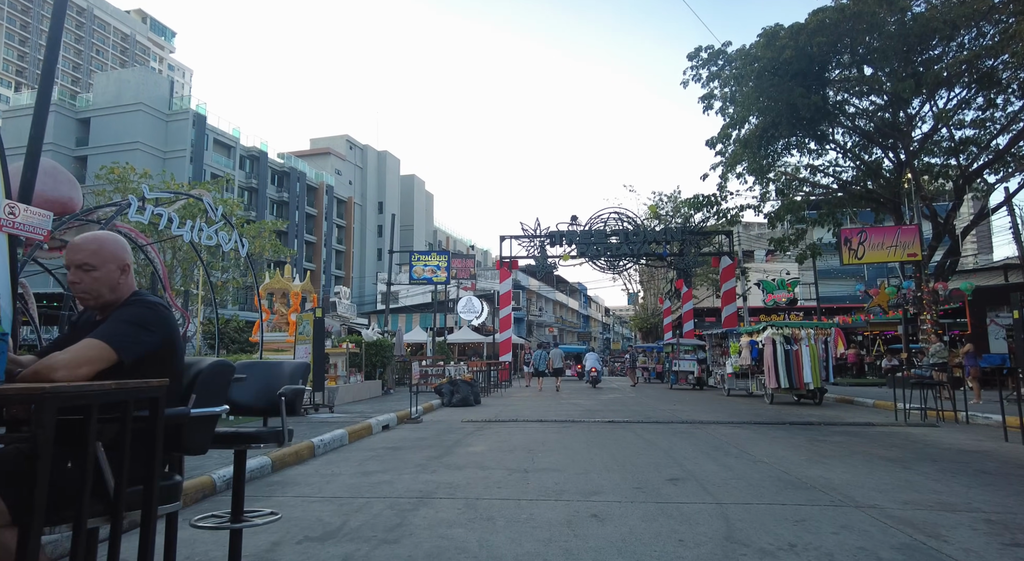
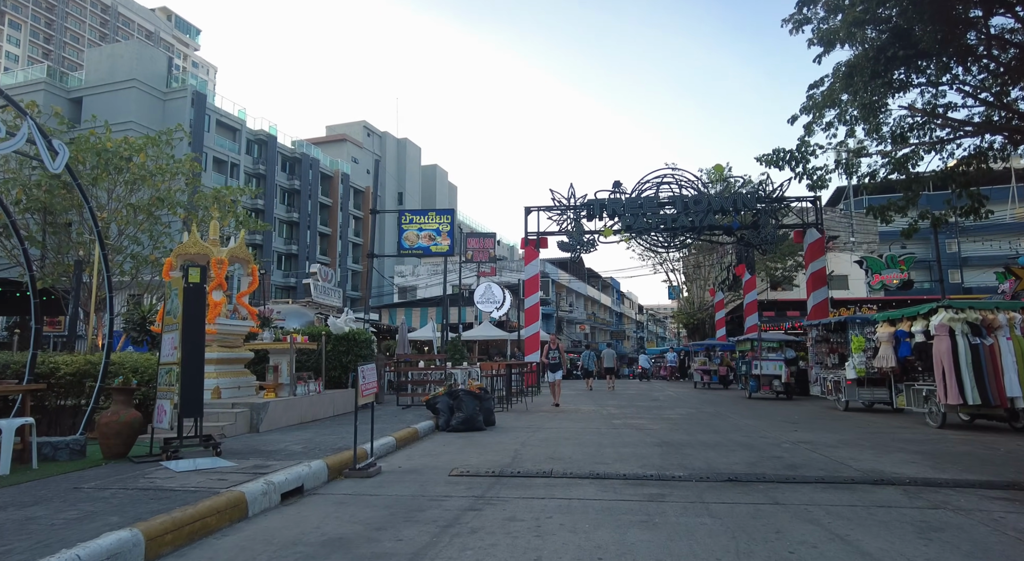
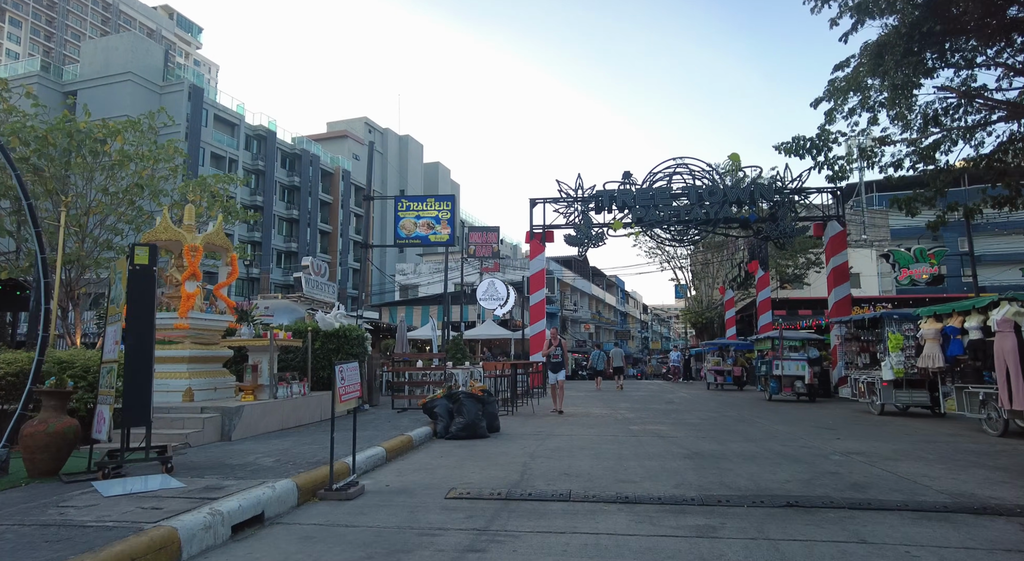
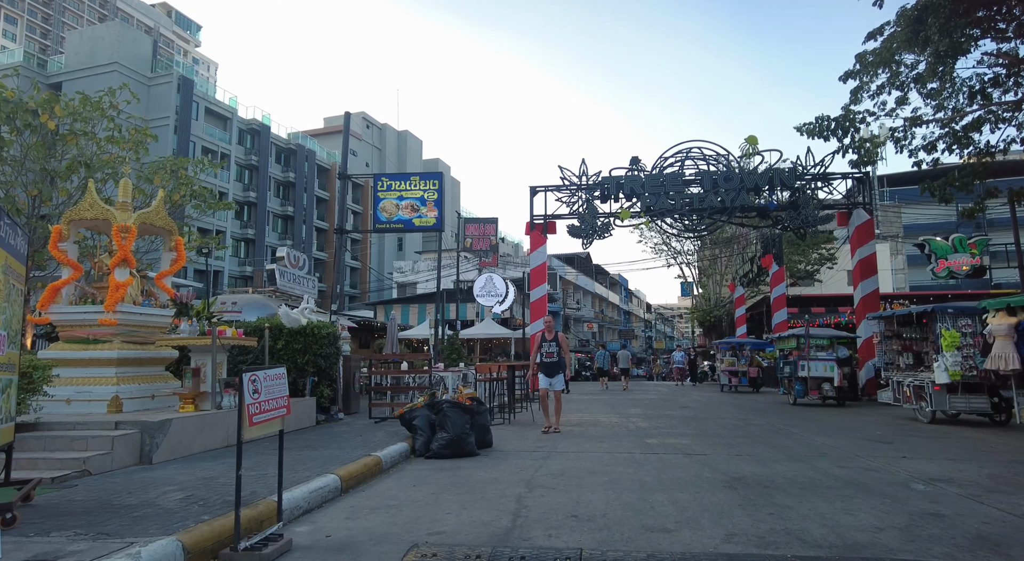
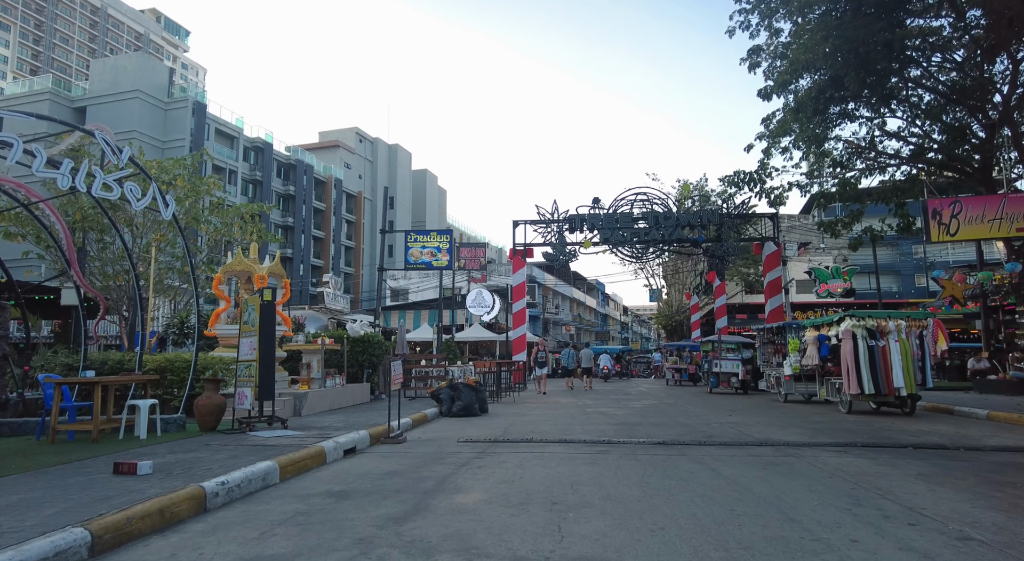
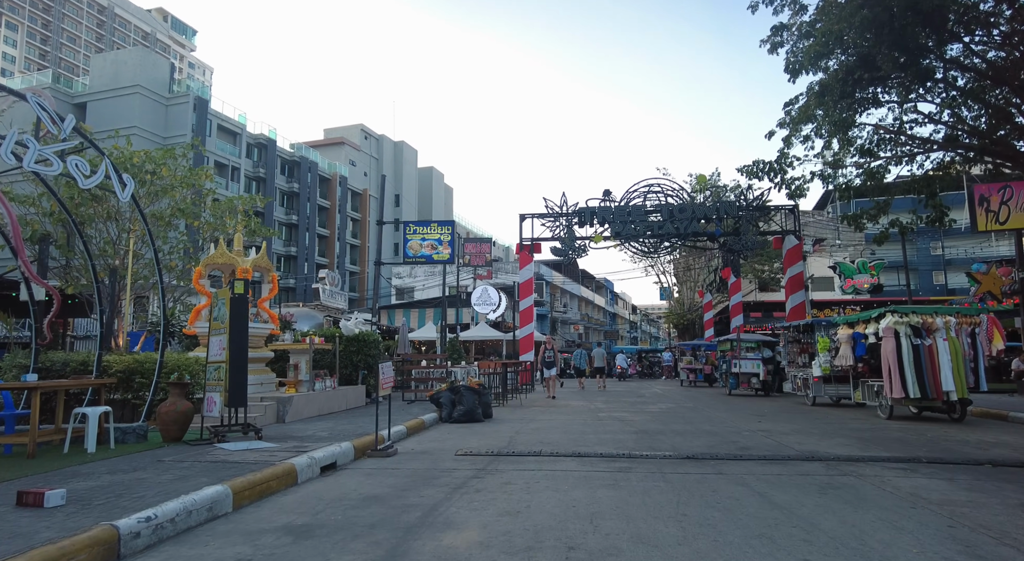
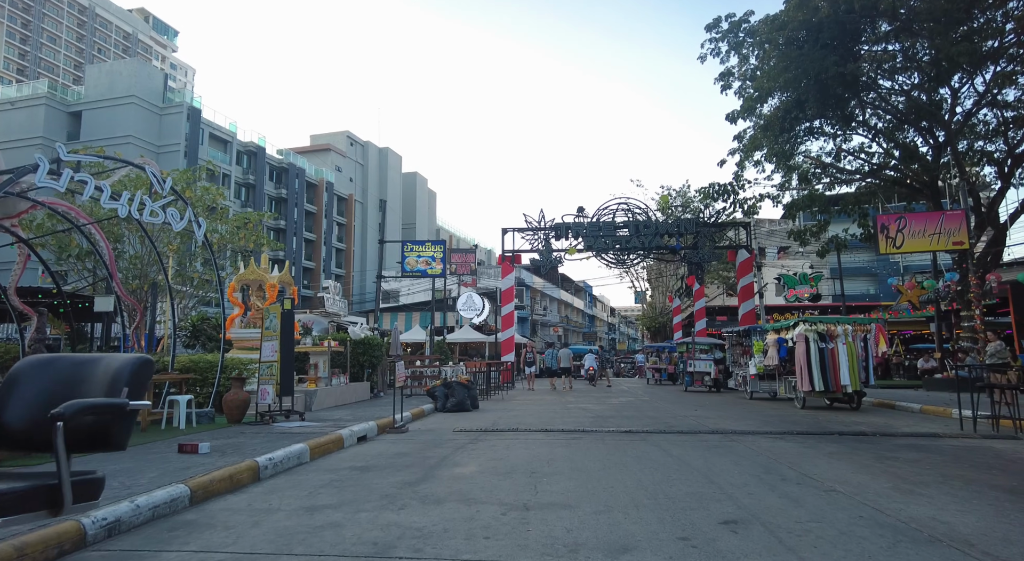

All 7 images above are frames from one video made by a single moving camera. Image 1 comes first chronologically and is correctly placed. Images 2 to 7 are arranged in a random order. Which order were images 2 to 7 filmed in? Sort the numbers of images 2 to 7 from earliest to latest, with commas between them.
7, 5, 6, 2, 3, 4
